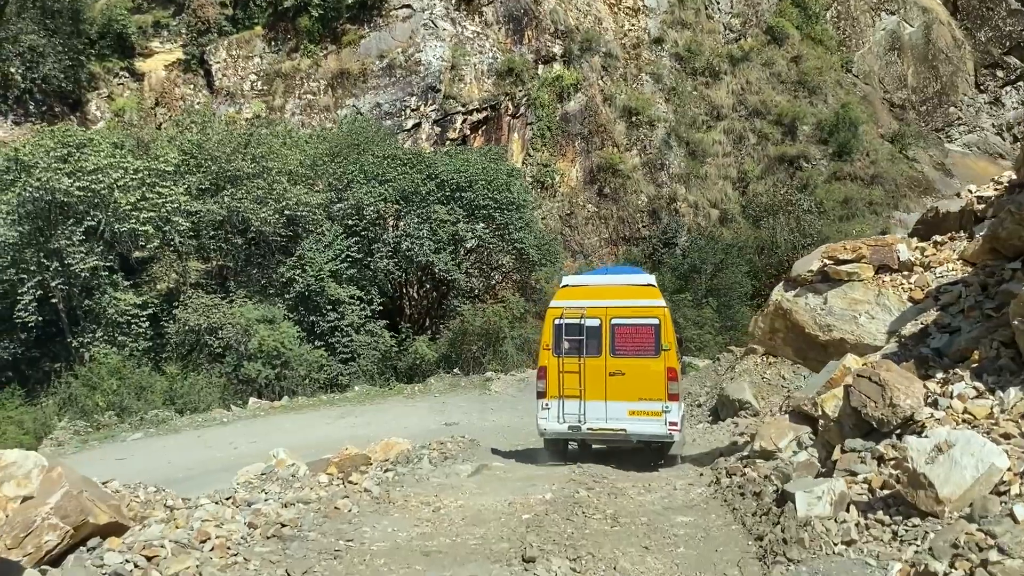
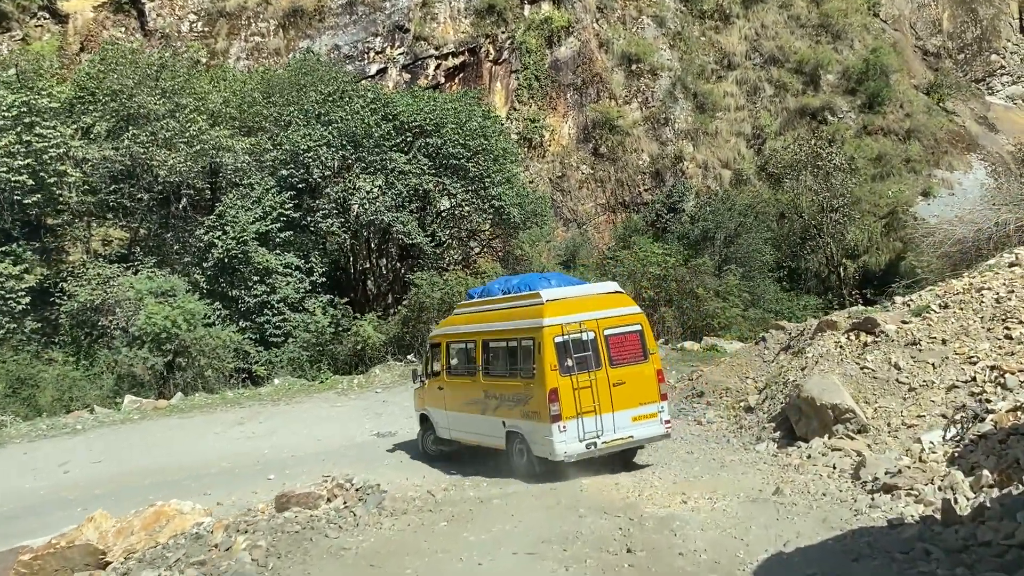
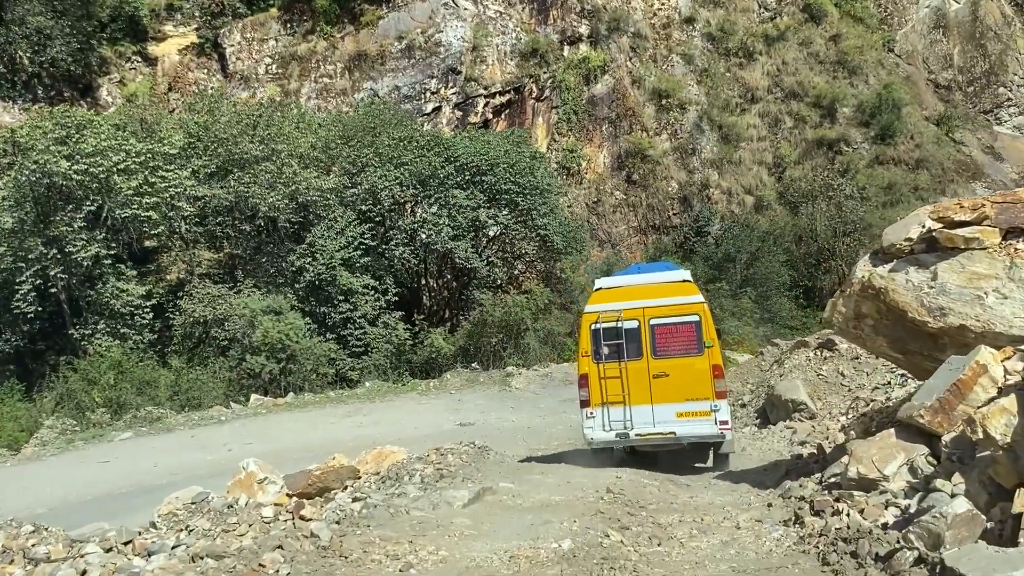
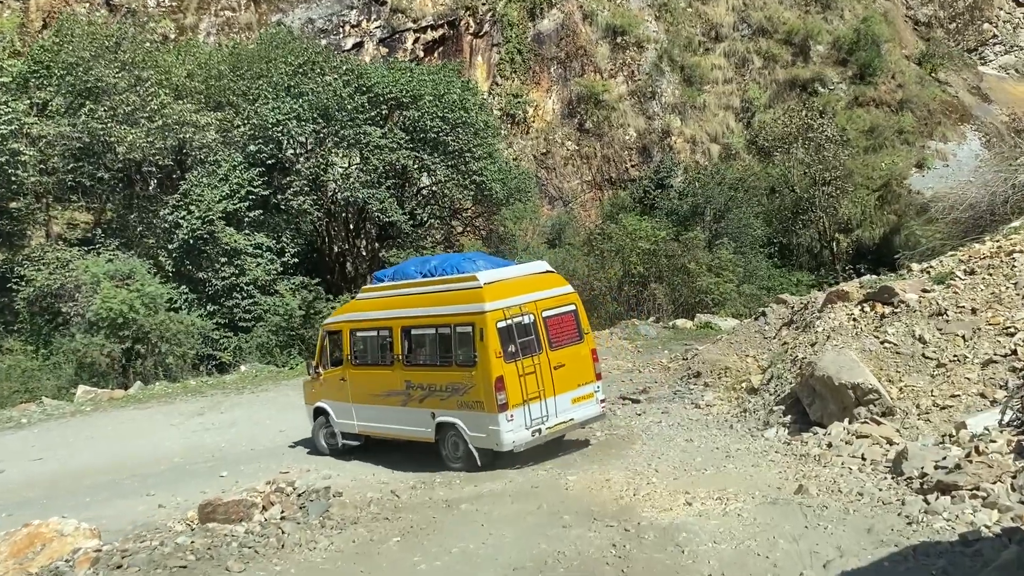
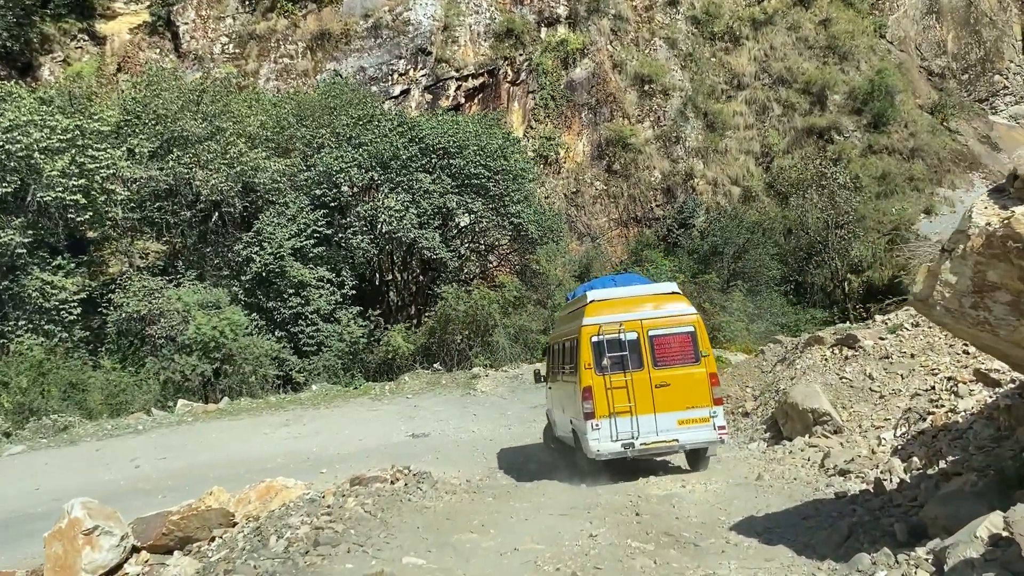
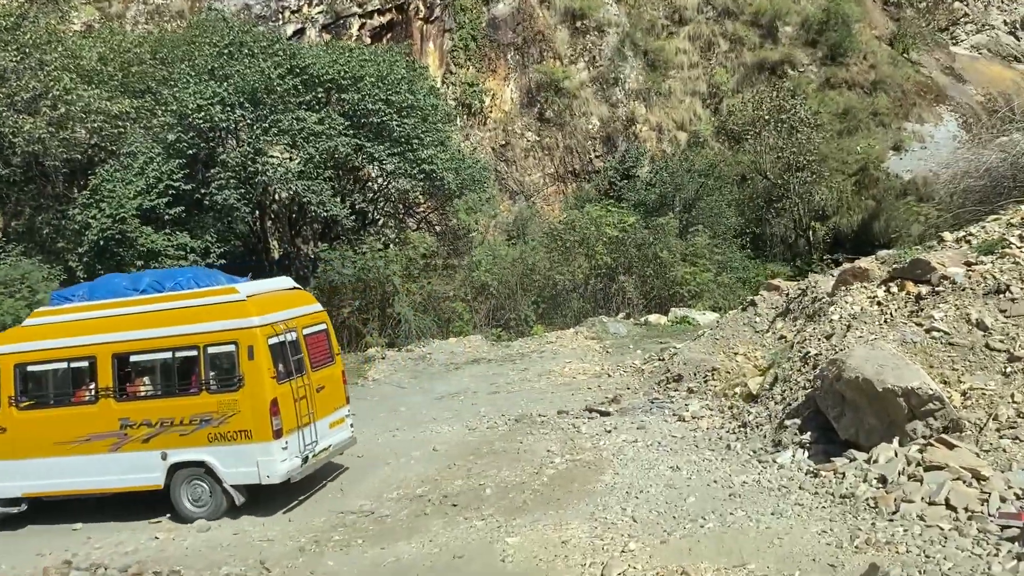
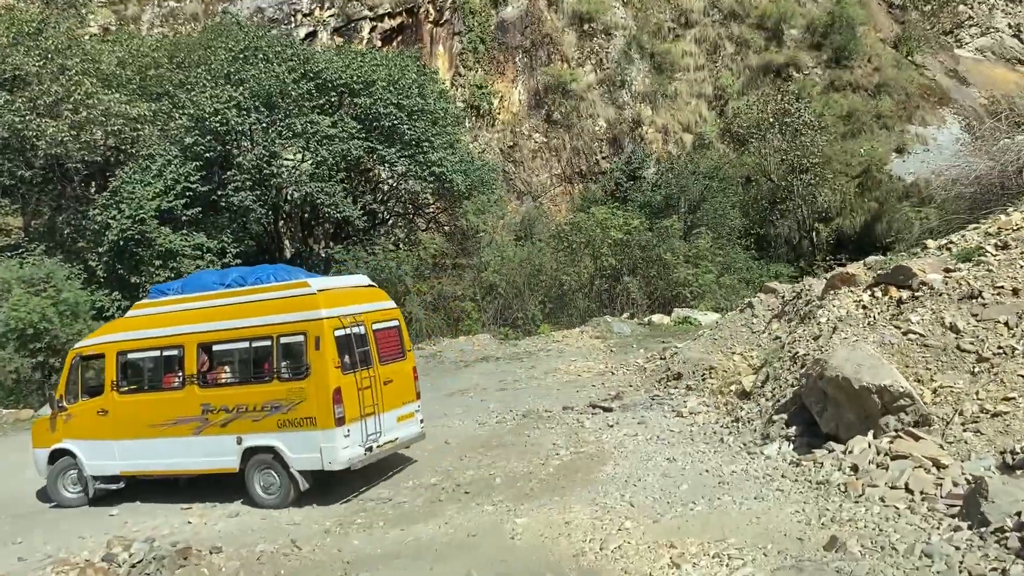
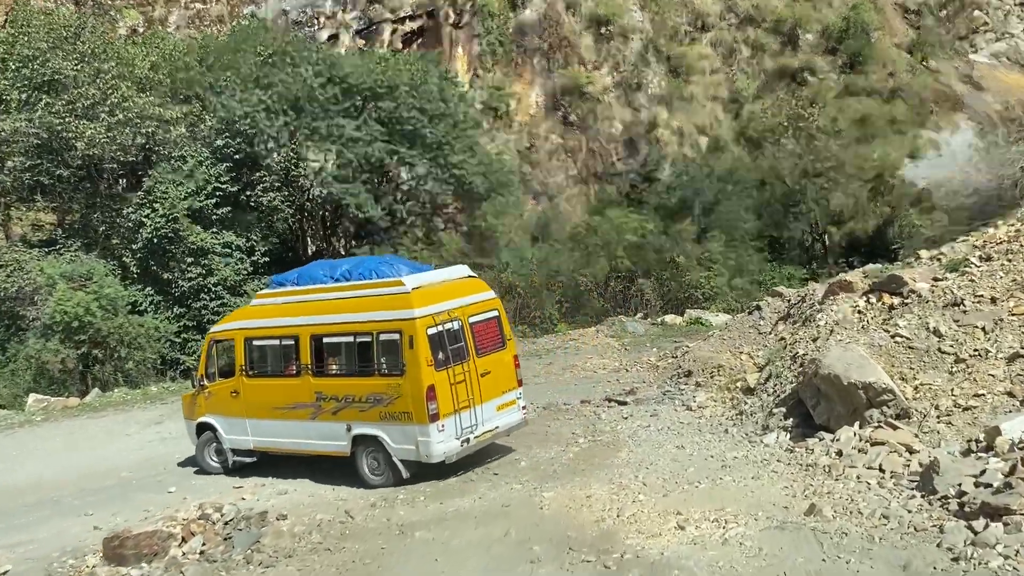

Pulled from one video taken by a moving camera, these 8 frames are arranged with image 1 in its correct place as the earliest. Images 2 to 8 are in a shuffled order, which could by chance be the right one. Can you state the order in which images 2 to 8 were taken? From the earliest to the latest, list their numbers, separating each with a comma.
3, 5, 2, 4, 8, 7, 6
